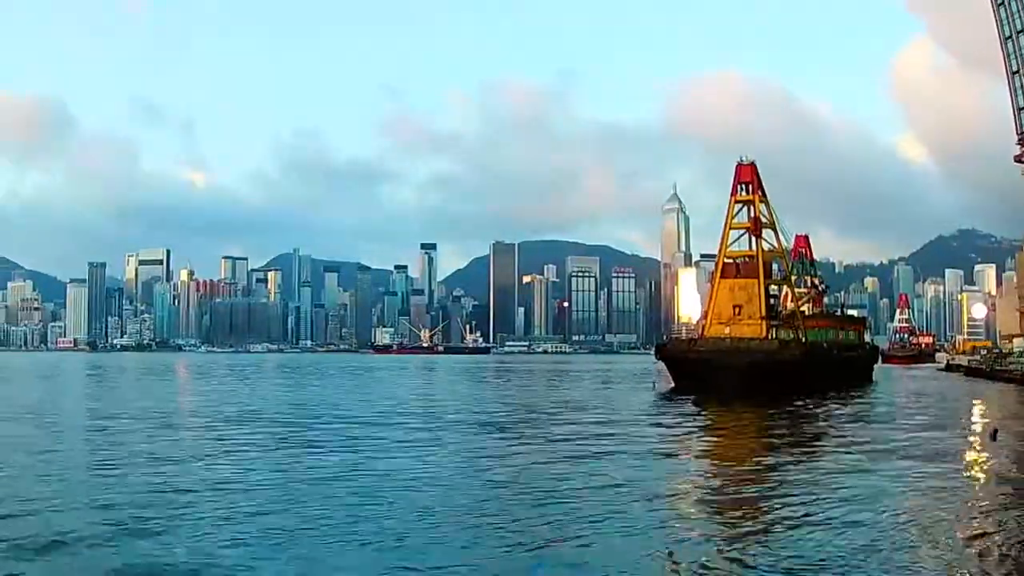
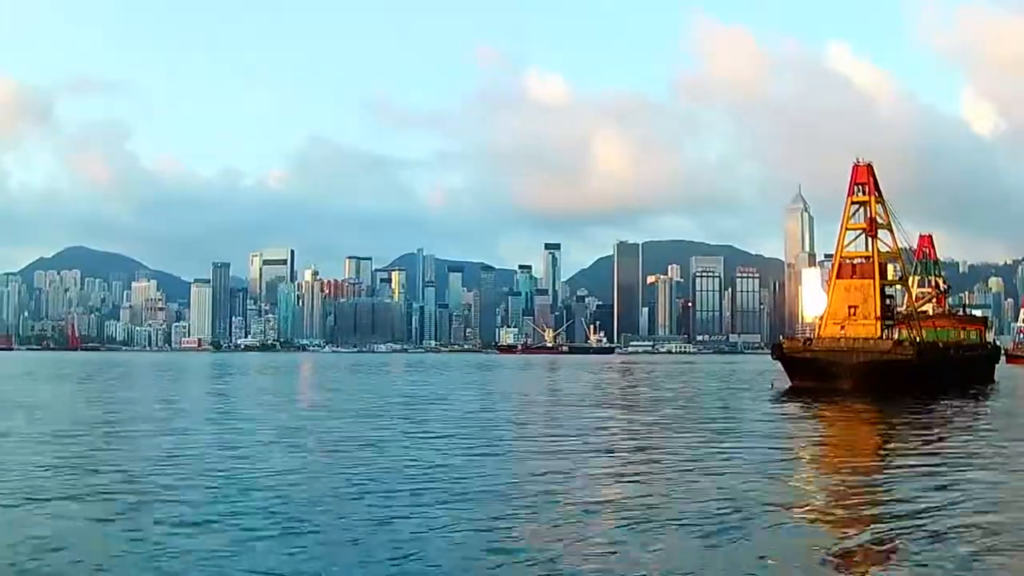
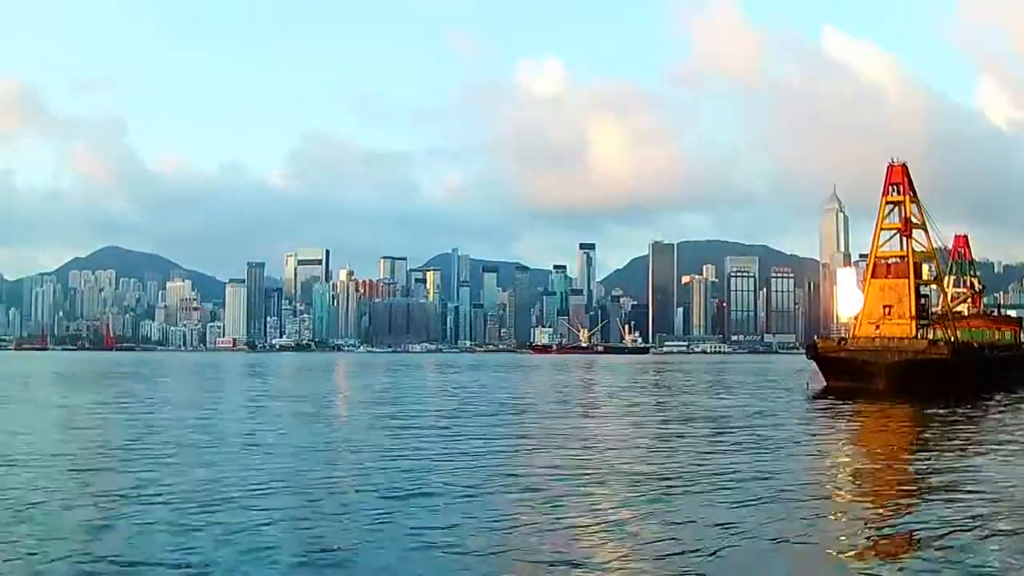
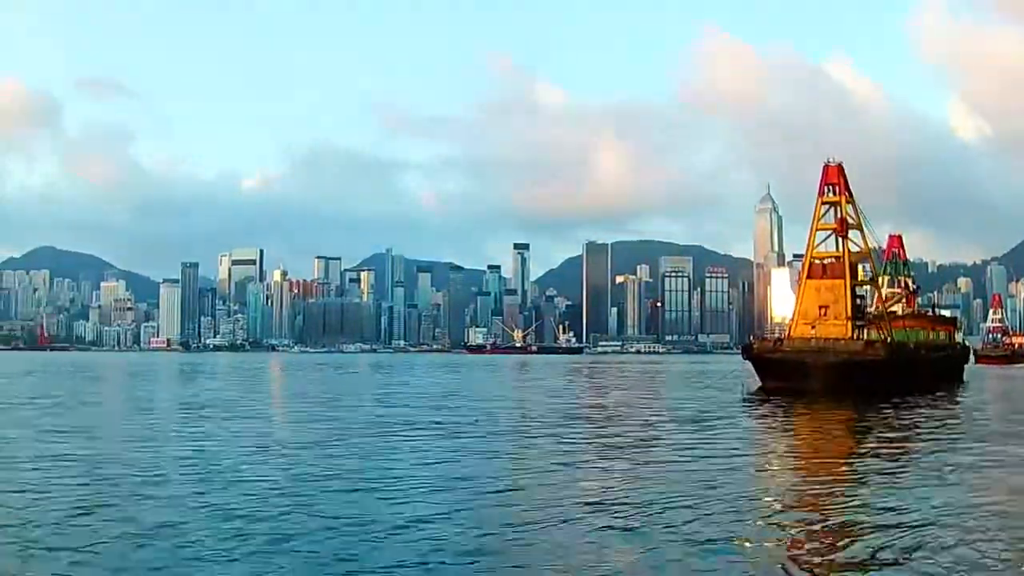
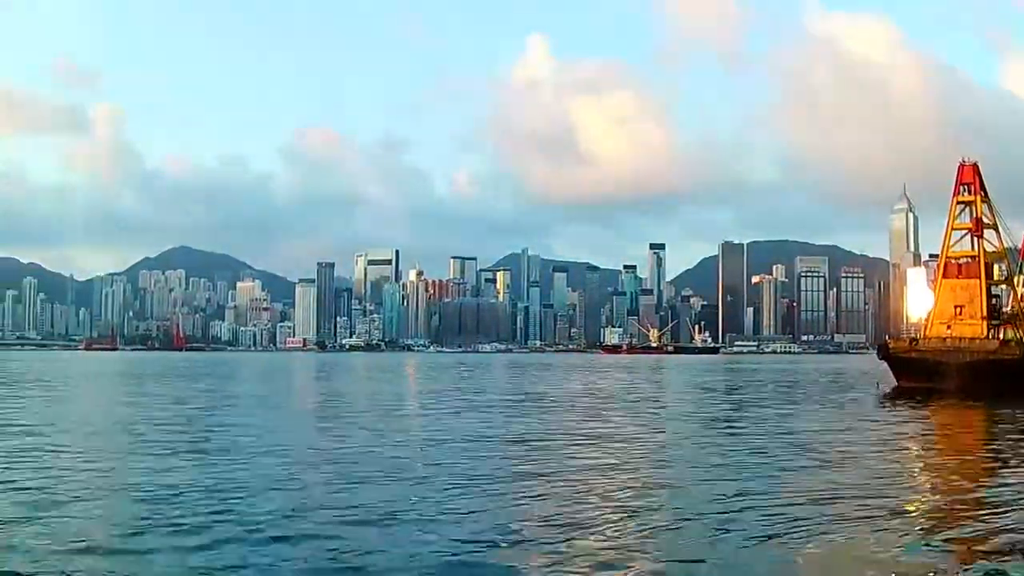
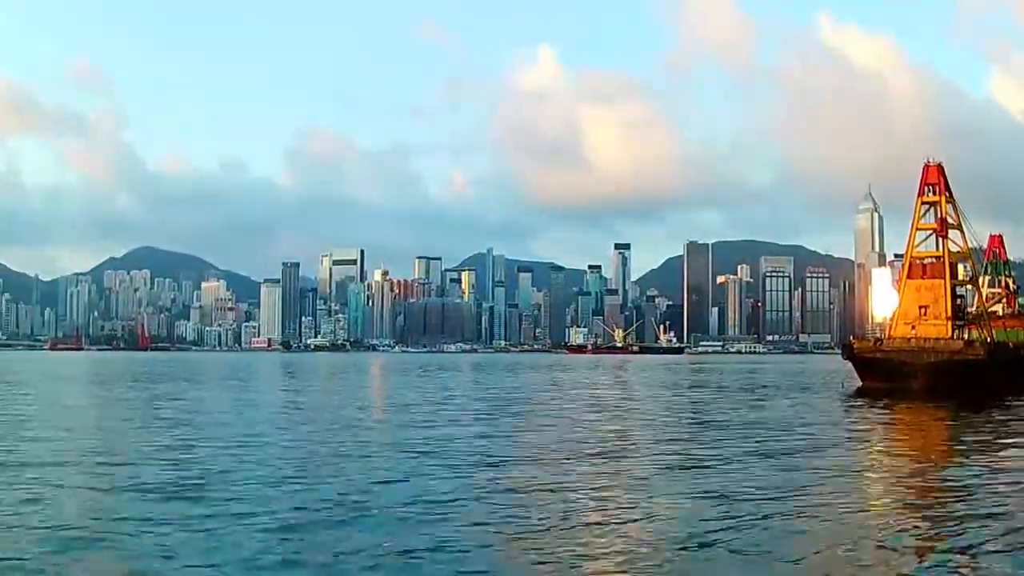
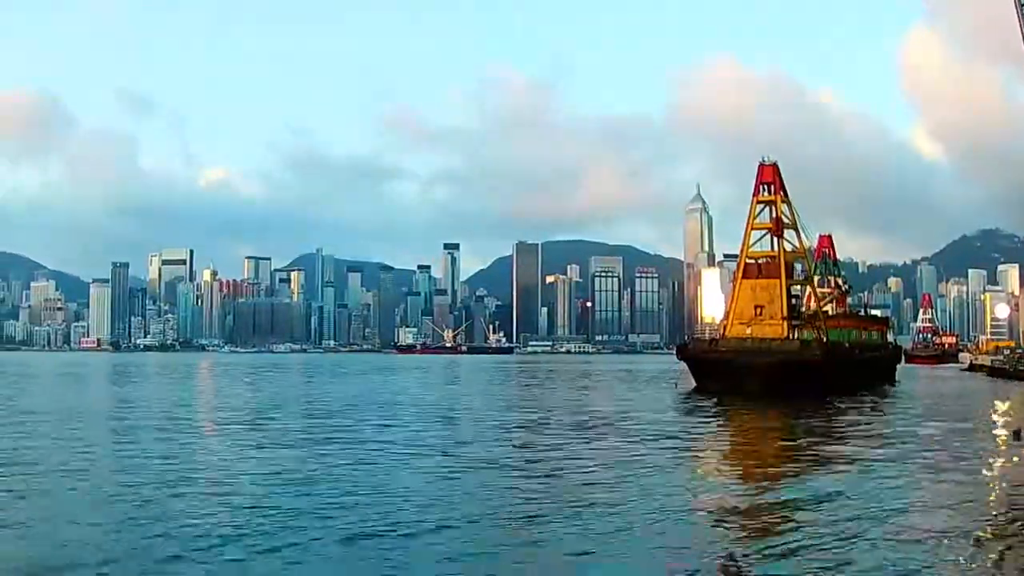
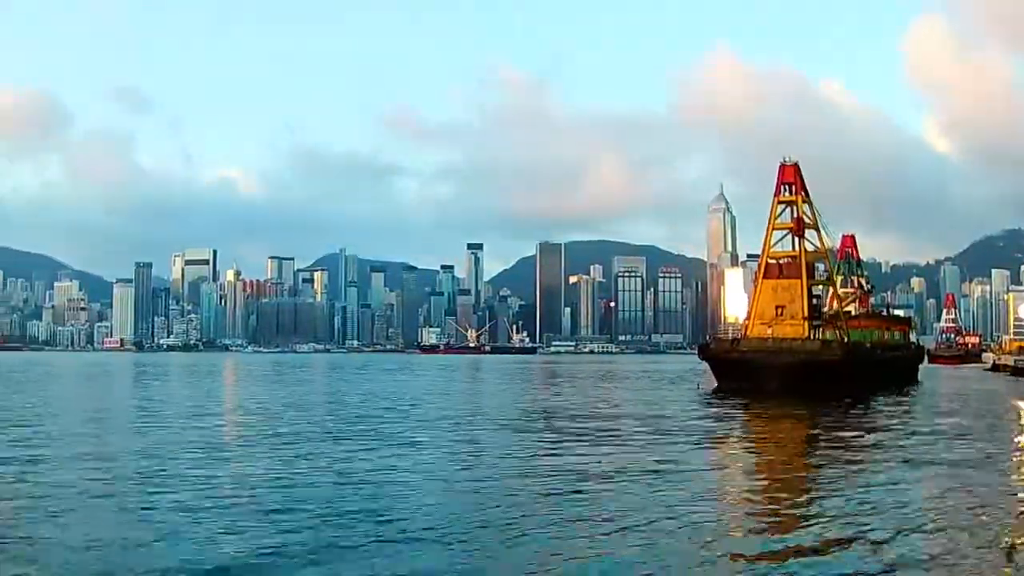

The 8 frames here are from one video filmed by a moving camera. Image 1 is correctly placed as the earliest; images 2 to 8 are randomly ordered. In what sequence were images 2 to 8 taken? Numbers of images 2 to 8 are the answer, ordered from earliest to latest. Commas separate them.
7, 8, 4, 2, 3, 6, 5
